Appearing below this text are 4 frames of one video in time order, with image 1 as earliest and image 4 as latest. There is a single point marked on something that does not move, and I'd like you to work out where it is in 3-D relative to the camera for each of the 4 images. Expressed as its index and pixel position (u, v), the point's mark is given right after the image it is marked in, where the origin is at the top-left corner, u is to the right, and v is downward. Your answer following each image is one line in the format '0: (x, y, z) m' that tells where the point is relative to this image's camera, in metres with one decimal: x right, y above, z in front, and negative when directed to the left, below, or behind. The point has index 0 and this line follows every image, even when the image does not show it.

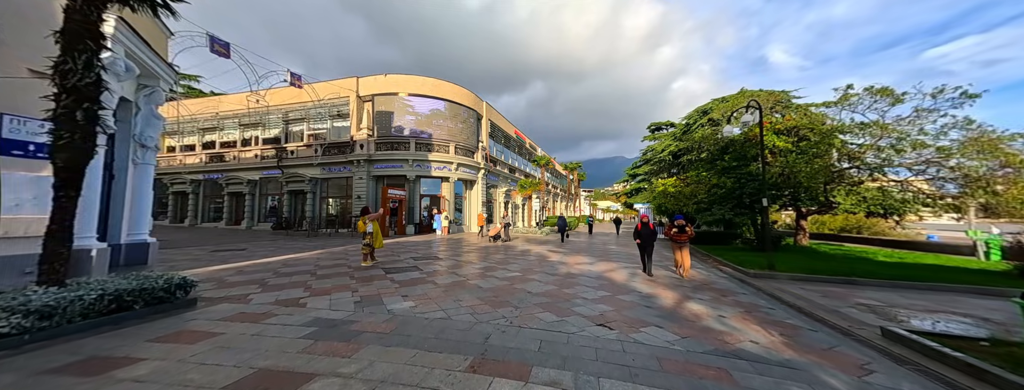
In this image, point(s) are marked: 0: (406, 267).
0: (-3.1, -2.1, +8.0) m
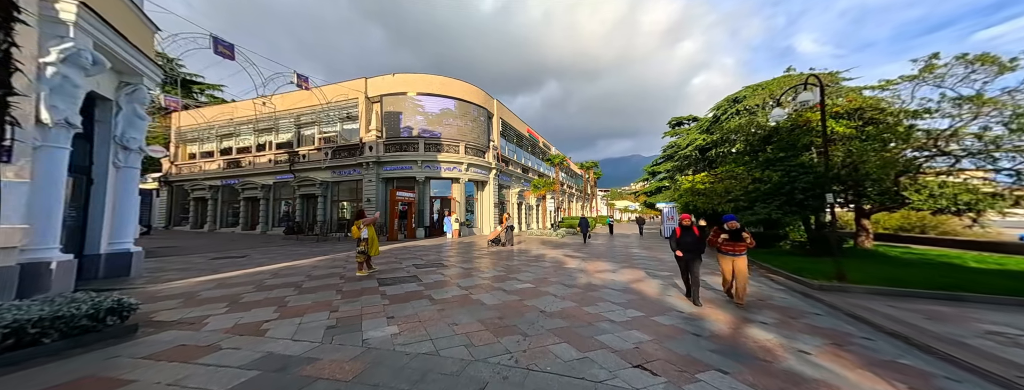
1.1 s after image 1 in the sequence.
0: (-2.8, -2.2, +7.2) m
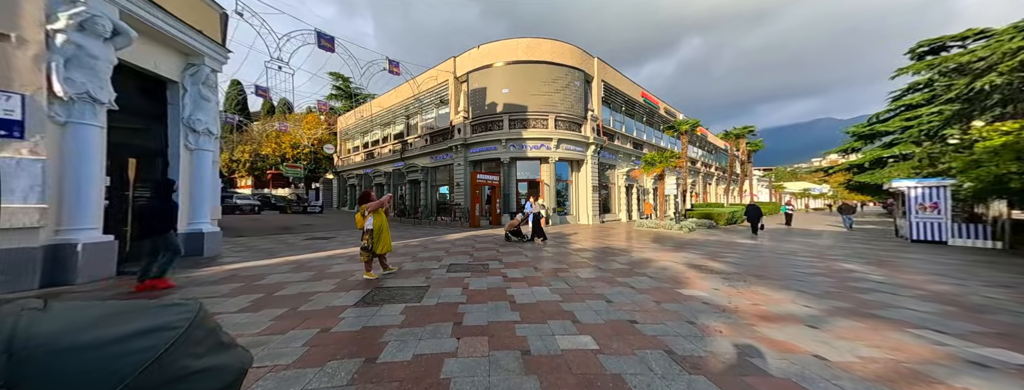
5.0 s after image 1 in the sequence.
0: (-1.9, -1.7, +5.0) m
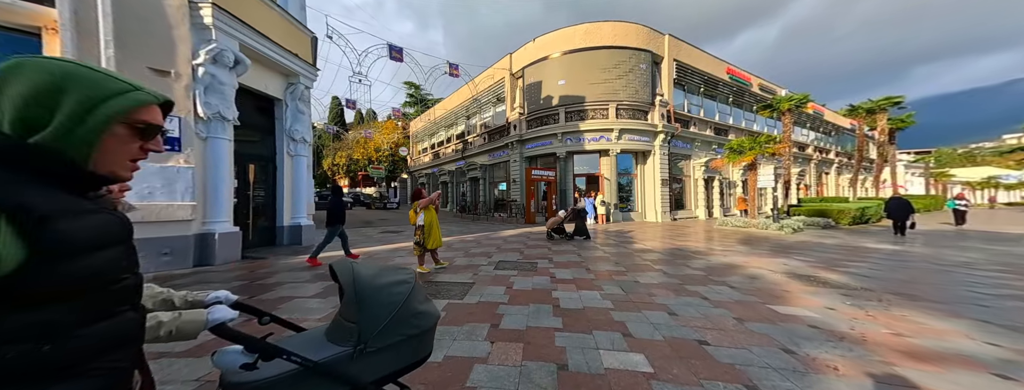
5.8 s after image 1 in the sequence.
0: (-1.0, -1.7, +5.1) m
